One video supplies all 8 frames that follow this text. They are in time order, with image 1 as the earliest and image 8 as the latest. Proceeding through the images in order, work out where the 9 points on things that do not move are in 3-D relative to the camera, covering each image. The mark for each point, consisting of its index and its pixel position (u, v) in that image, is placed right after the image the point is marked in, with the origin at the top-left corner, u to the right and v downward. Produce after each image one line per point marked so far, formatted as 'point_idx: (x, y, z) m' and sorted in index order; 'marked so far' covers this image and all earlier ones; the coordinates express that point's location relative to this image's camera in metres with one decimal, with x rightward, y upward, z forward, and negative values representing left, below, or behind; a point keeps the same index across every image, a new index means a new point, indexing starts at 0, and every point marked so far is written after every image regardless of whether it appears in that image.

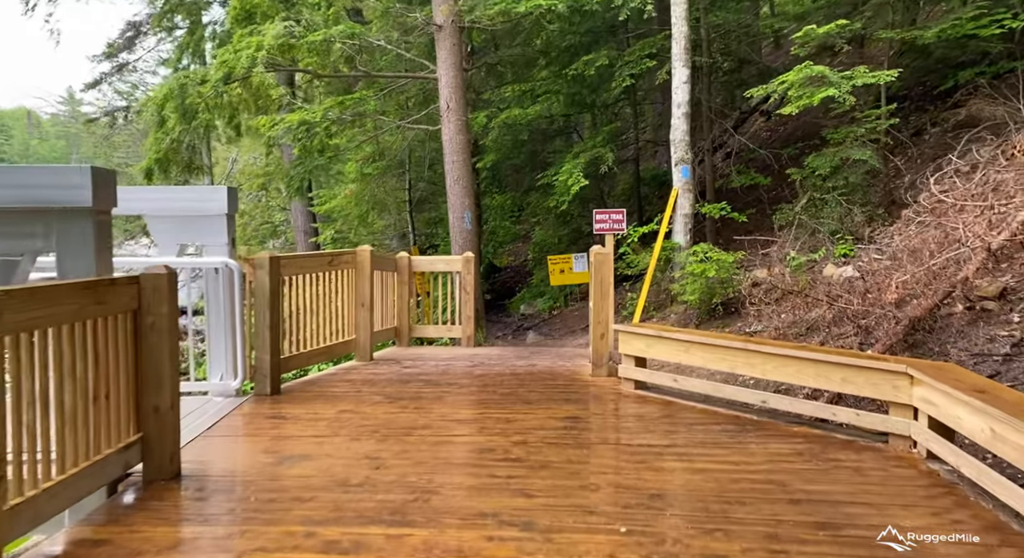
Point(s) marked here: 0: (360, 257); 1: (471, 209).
0: (-1.3, +0.2, +8.3) m
1: (-0.5, +0.8, +11.1) m
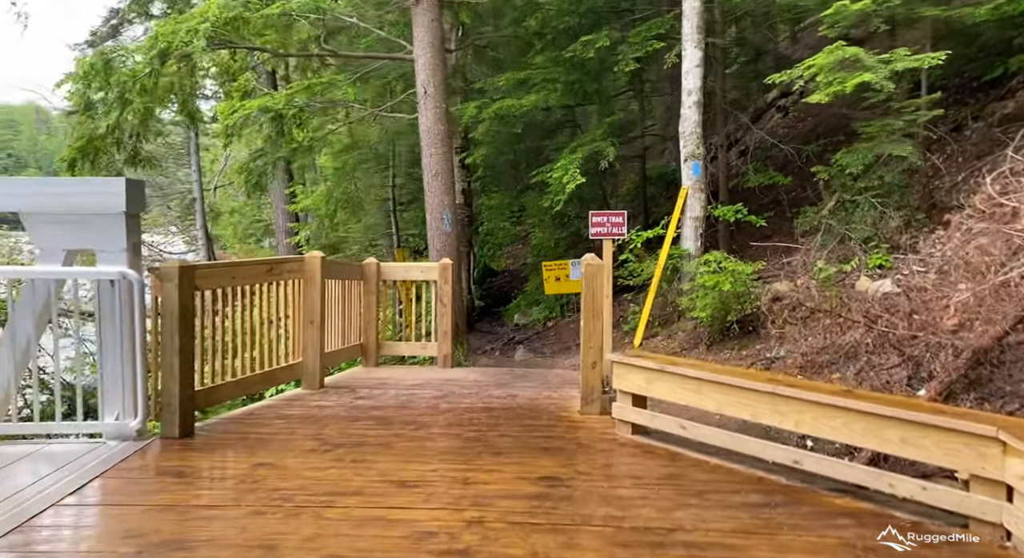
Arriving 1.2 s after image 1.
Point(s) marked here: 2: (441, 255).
0: (-1.5, +0.1, +7.0) m
1: (-0.7, +0.7, +9.8) m
2: (-0.8, +0.2, +9.8) m
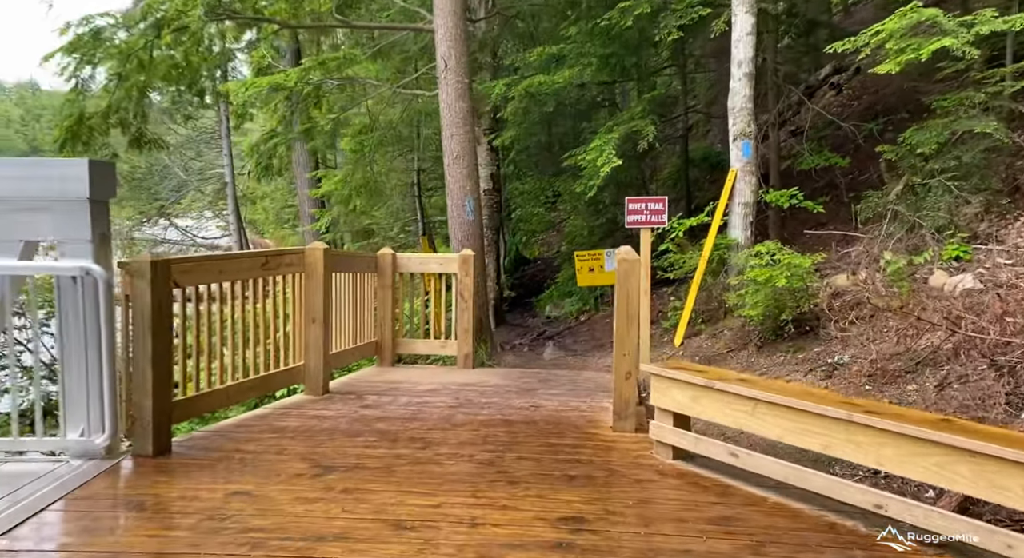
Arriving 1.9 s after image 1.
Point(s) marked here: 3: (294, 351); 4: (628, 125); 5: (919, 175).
0: (-1.3, +0.1, +6.2) m
1: (-0.4, +0.8, +9.0) m
2: (-0.5, +0.3, +9.0) m
3: (-1.4, -0.5, +6.2) m
4: (+1.3, +1.7, +10.3) m
5: (+3.6, +0.9, +8.4) m
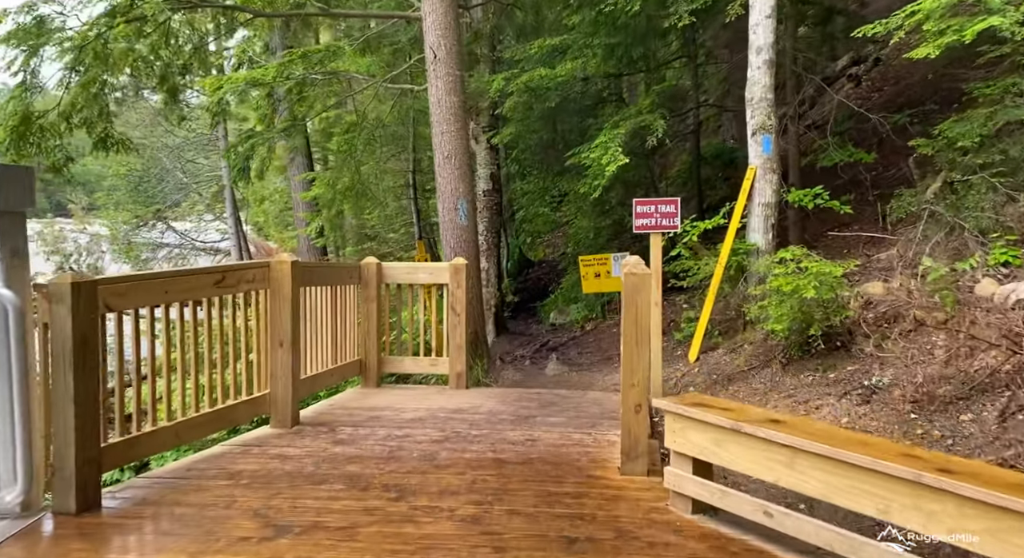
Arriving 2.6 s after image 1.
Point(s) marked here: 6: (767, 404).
0: (-1.4, 0.0, +5.5) m
1: (-0.4, +0.7, +8.2) m
2: (-0.5, +0.2, +8.3) m
3: (-1.5, -0.6, +5.5) m
4: (+1.3, +1.6, +9.5) m
5: (+3.6, +0.9, +7.6) m
6: (+1.7, -0.9, +6.4) m
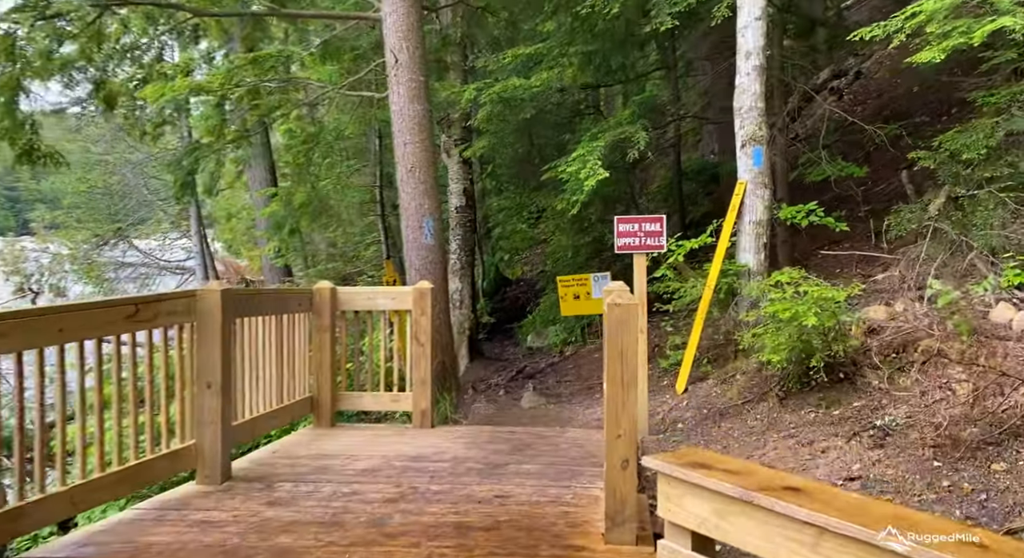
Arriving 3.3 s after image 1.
0: (-1.5, -0.1, +4.8) m
1: (-0.6, +0.5, +7.5) m
2: (-0.7, 0.0, +7.6) m
3: (-1.6, -0.7, +4.7) m
4: (+1.0, +1.4, +8.9) m
5: (+3.3, +0.7, +7.0) m
6: (+1.5, -1.0, +5.7) m
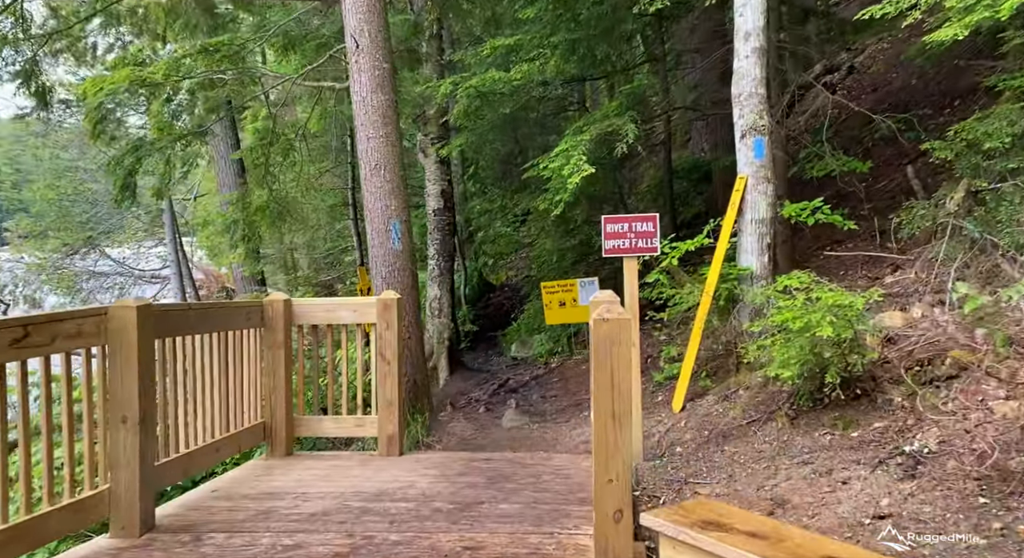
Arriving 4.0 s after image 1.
0: (-1.7, -0.2, +4.0) m
1: (-0.8, +0.4, +6.8) m
2: (-0.9, 0.0, +6.9) m
3: (-1.8, -0.8, +4.0) m
4: (+0.8, +1.3, +8.2) m
5: (+3.2, +0.7, +6.3) m
6: (+1.4, -1.0, +5.0) m
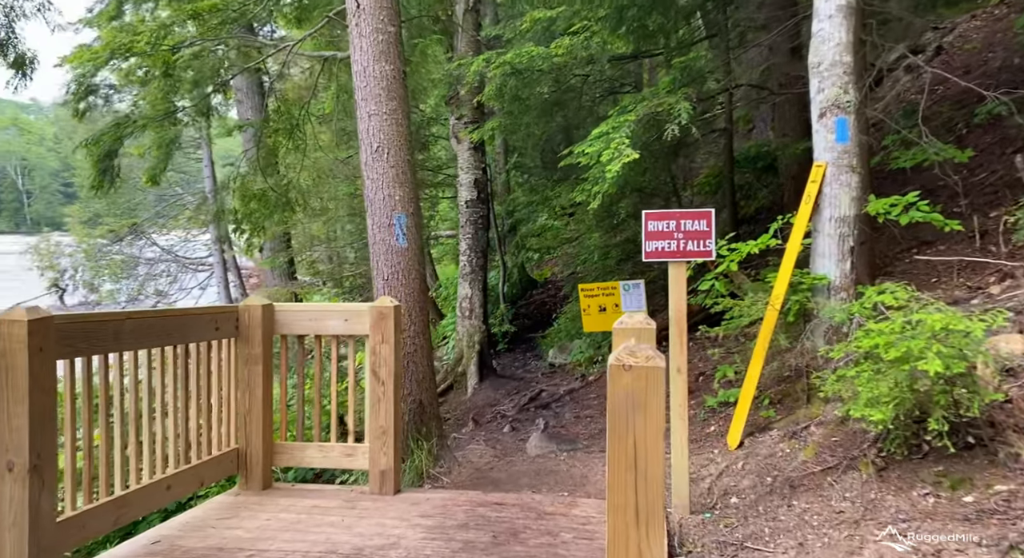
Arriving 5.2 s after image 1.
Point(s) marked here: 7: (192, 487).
0: (-1.7, -0.2, +3.1) m
1: (-0.6, +0.4, +5.8) m
2: (-0.7, 0.0, +5.9) m
3: (-1.8, -0.8, +3.0) m
4: (+1.1, +1.3, +7.1) m
5: (+3.3, +0.6, +5.0) m
6: (+1.4, -1.1, +3.9) m
7: (-1.5, -1.0, +4.3) m
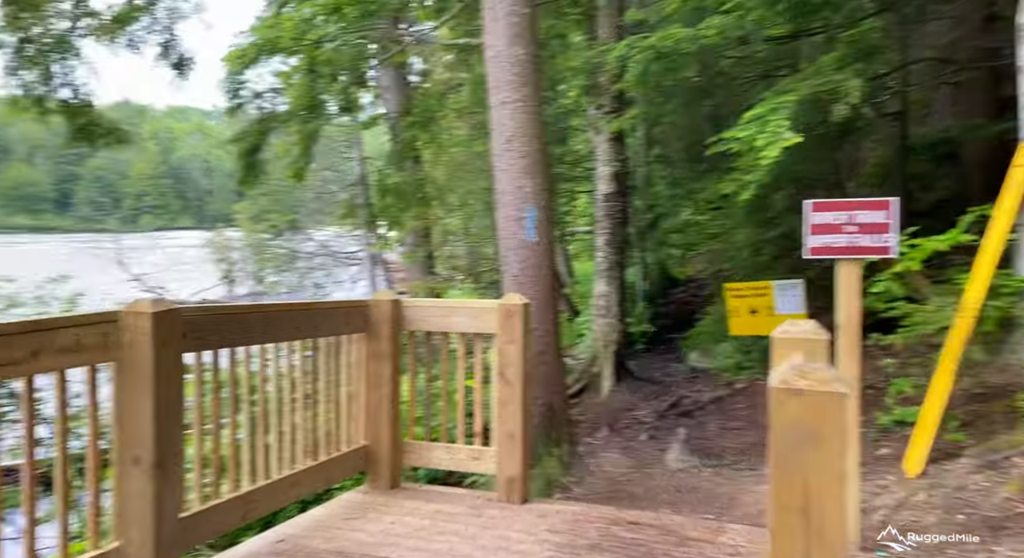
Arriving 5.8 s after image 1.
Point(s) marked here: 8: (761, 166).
0: (-1.3, -0.1, +2.8) m
1: (+0.2, +0.5, +5.3) m
2: (+0.1, 0.0, +5.4) m
3: (-1.4, -0.8, +2.7) m
4: (+2.0, +1.3, +6.3) m
5: (+4.0, +0.6, +4.0) m
6: (+1.9, -1.1, +3.1) m
7: (-0.9, -0.9, +4.0) m
8: (+1.7, +0.8, +6.2) m
